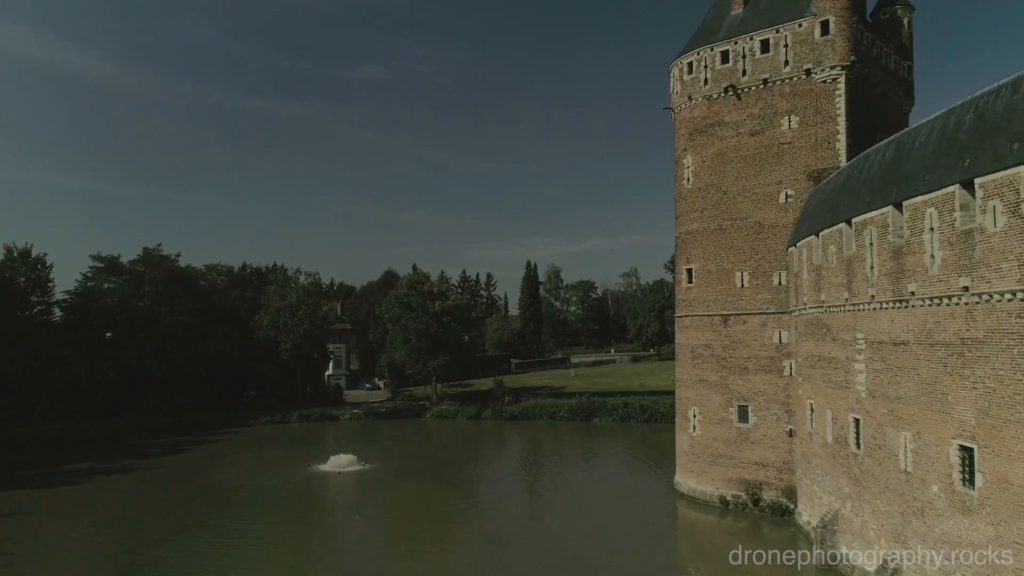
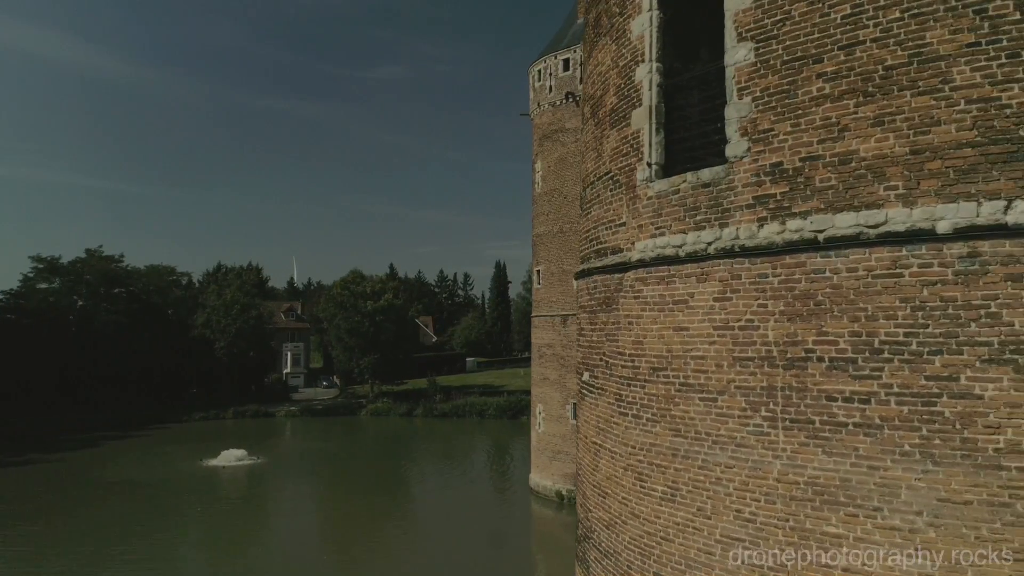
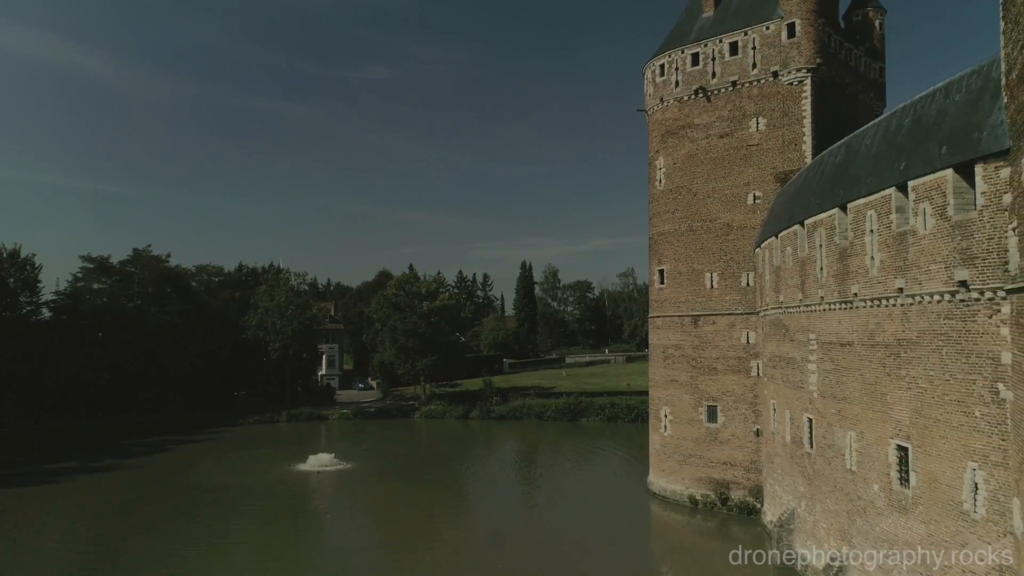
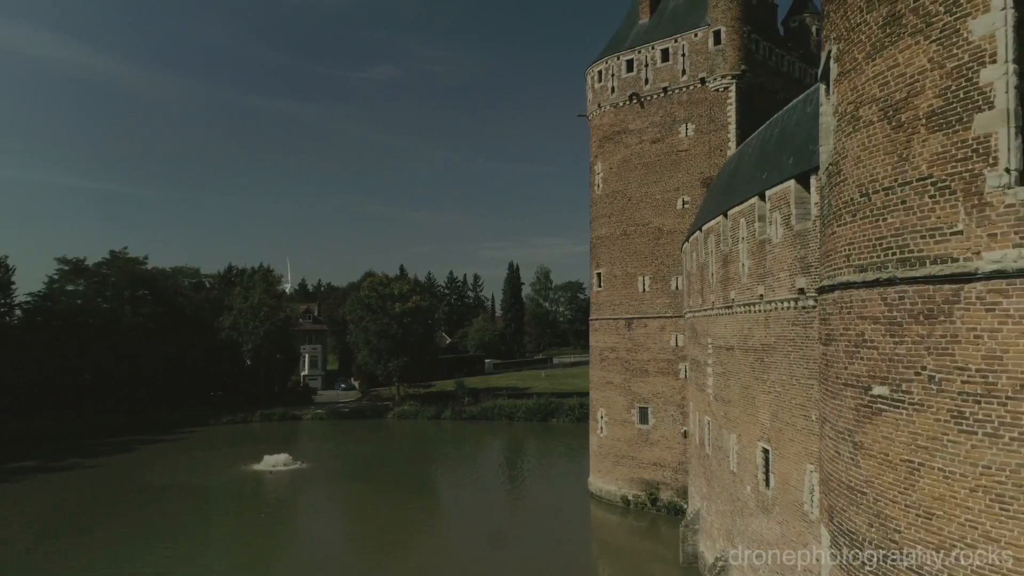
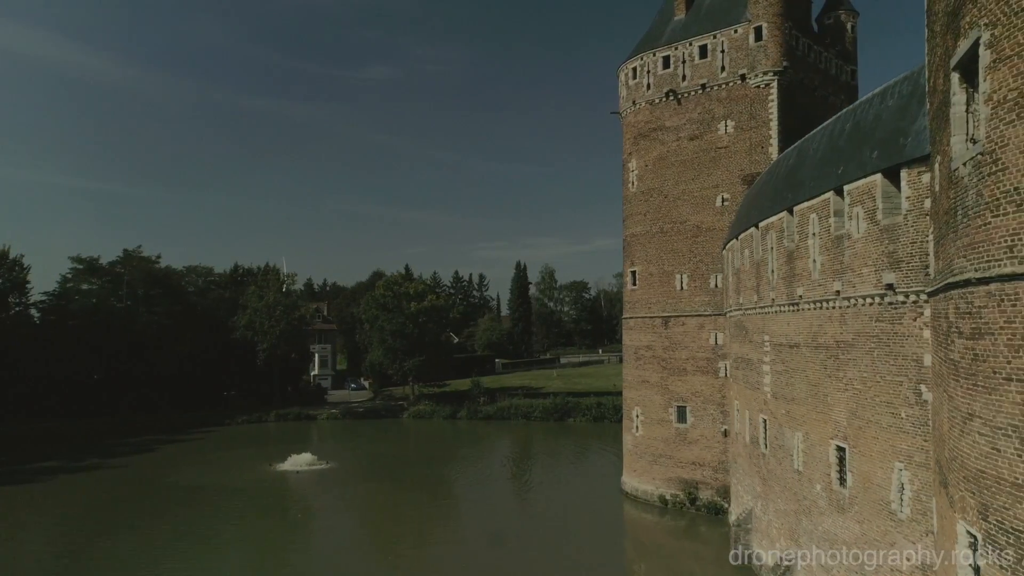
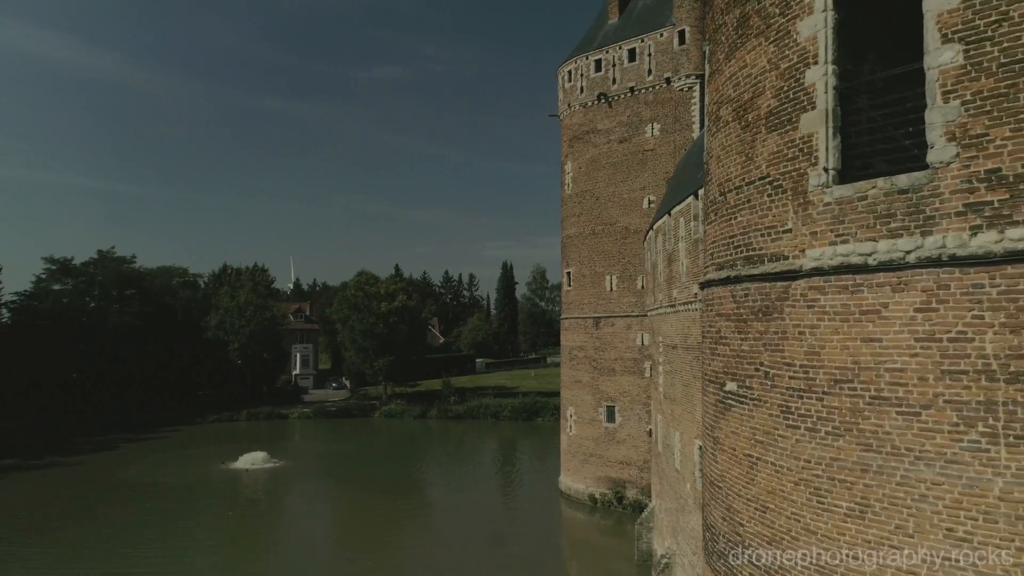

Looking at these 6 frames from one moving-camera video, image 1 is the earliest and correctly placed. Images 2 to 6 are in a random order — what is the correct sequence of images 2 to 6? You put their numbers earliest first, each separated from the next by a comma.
3, 5, 4, 6, 2
